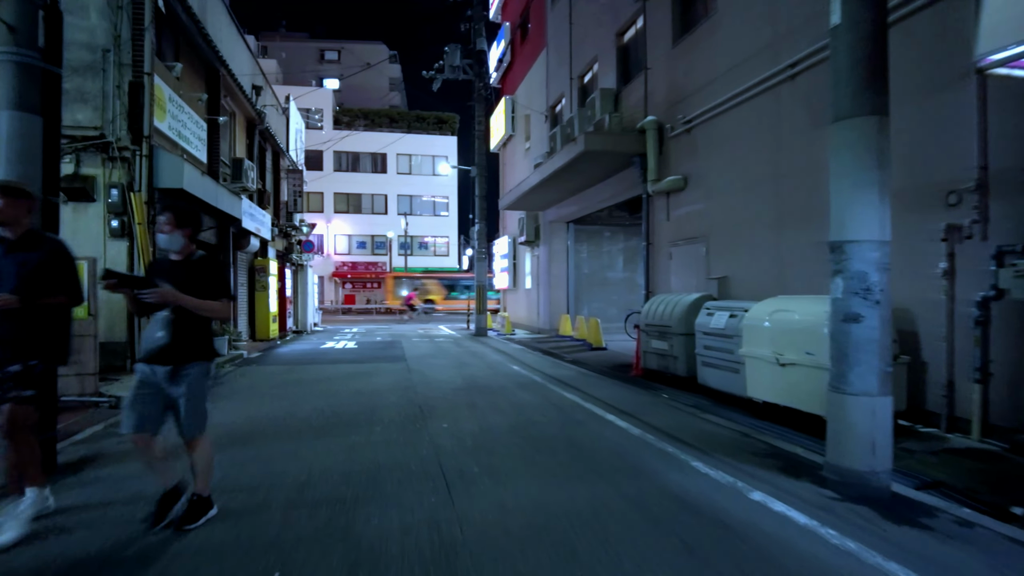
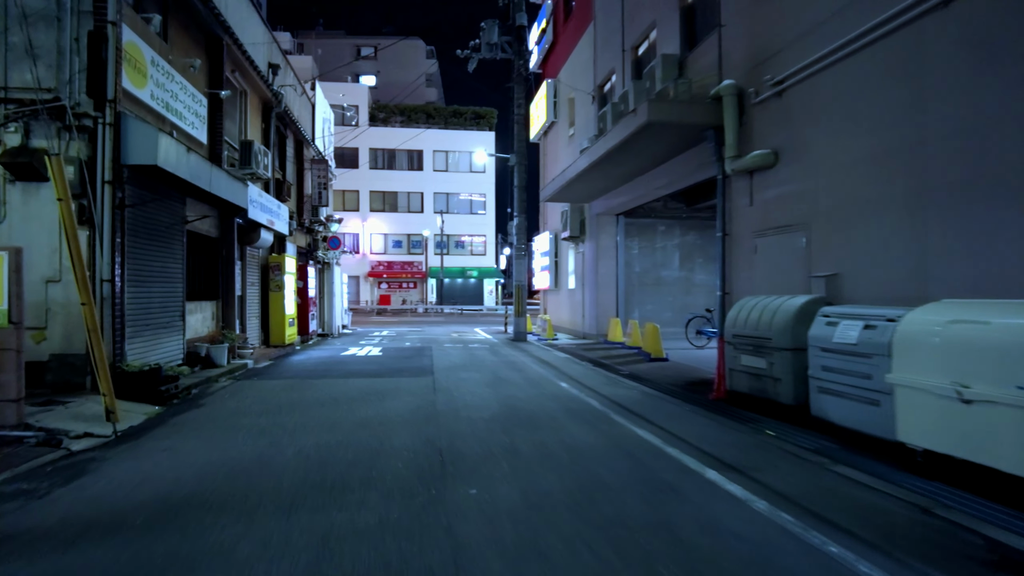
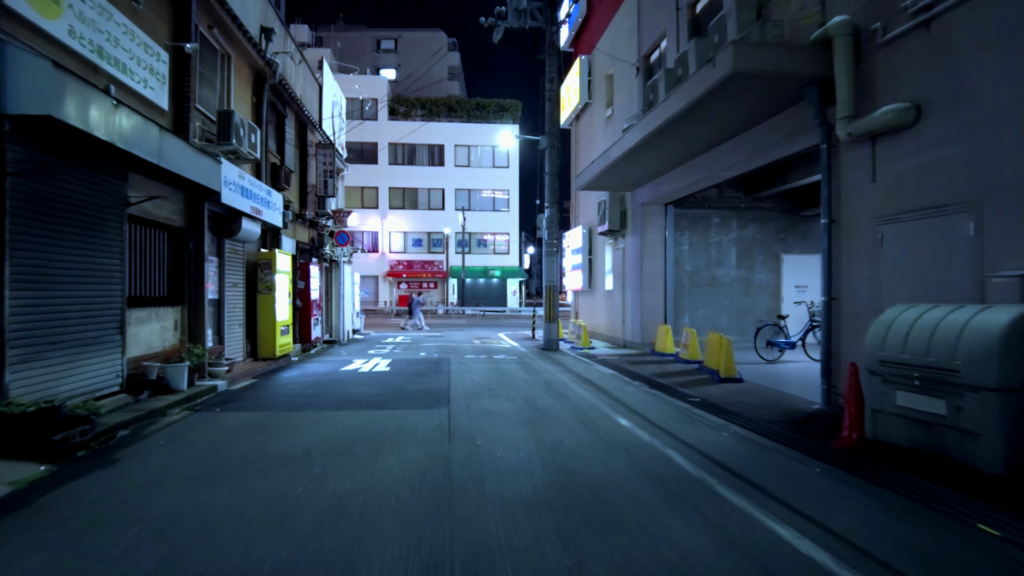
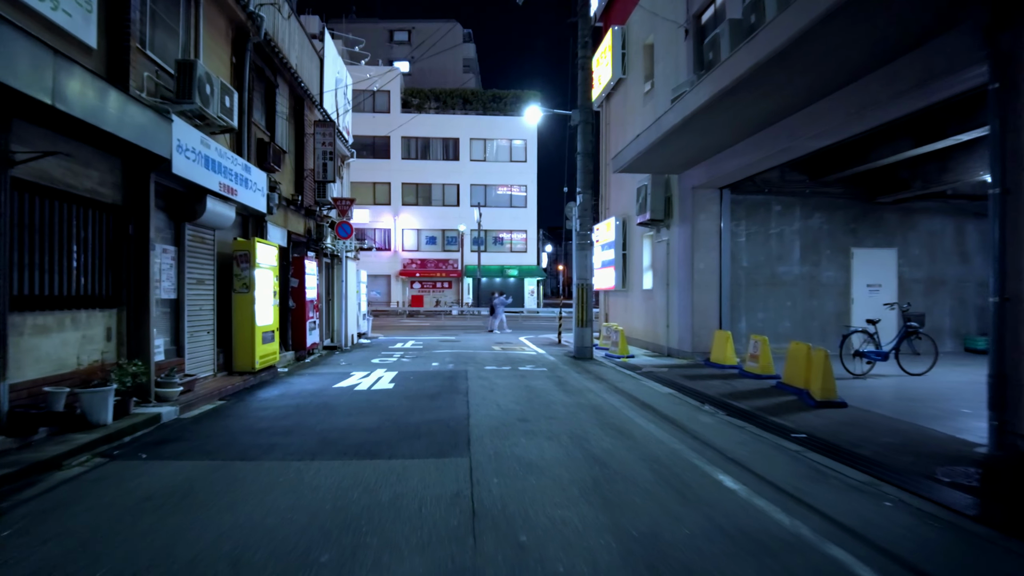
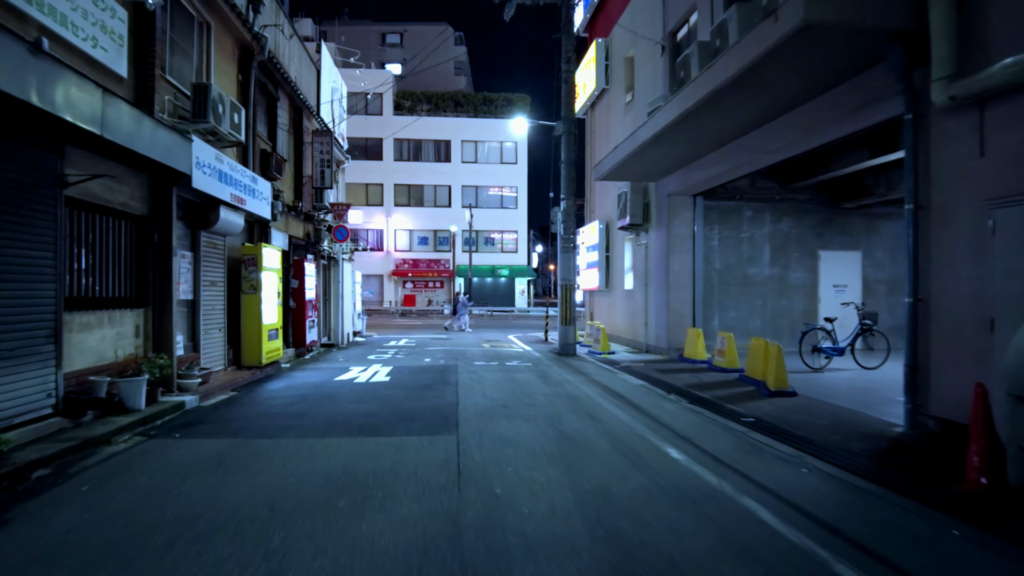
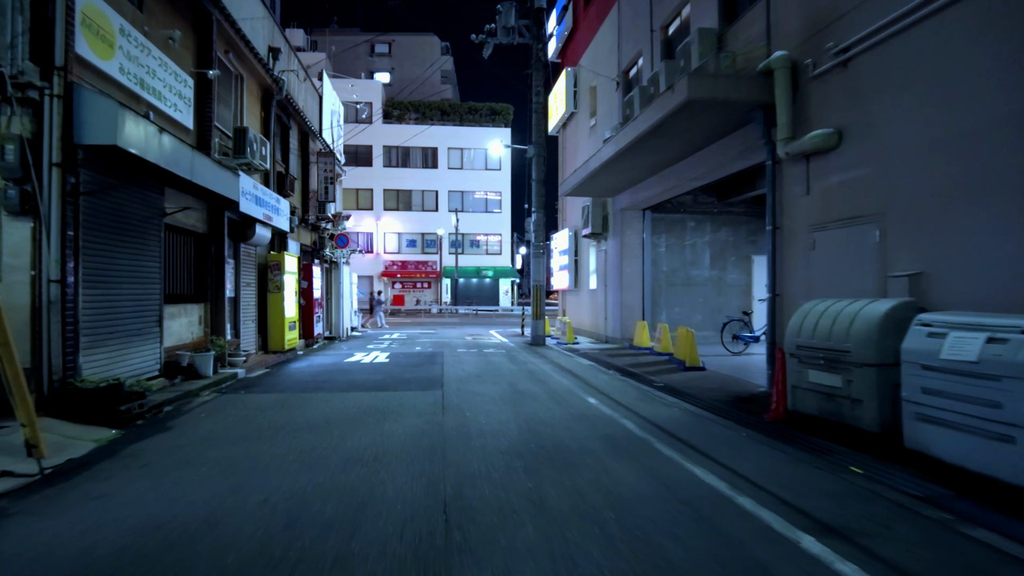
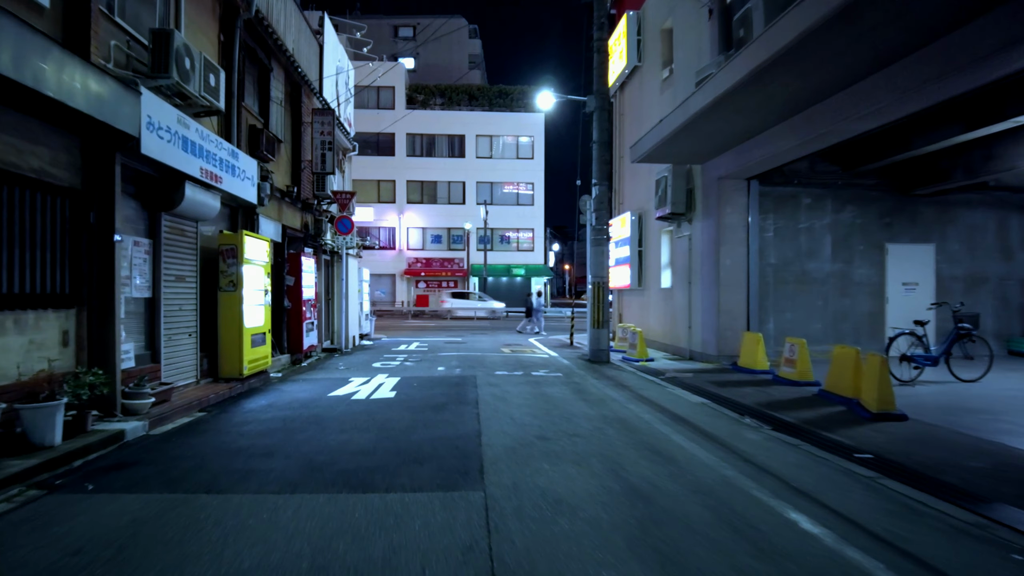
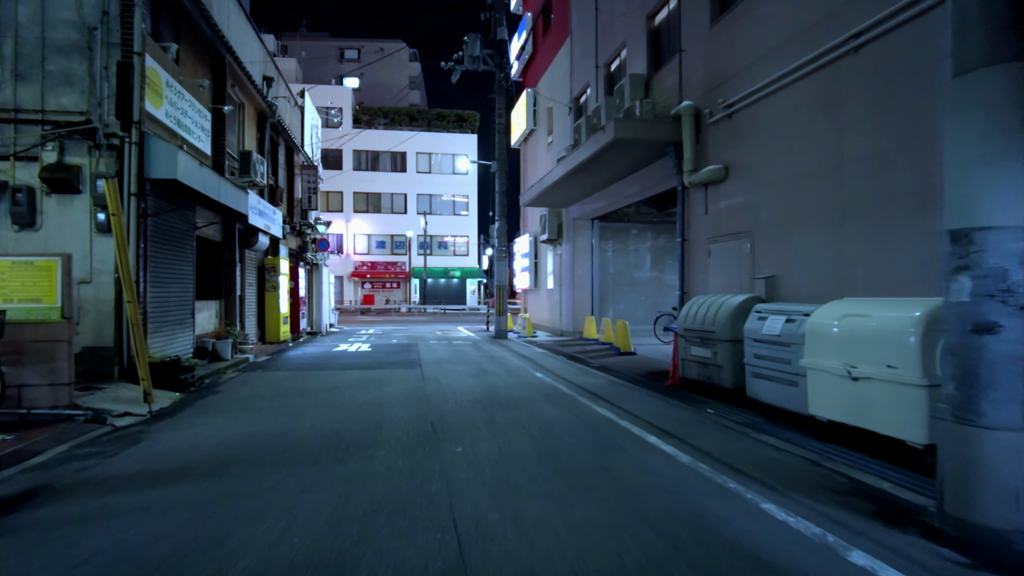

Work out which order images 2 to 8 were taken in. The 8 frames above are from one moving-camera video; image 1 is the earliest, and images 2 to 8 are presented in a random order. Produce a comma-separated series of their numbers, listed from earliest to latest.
8, 2, 6, 3, 5, 4, 7
